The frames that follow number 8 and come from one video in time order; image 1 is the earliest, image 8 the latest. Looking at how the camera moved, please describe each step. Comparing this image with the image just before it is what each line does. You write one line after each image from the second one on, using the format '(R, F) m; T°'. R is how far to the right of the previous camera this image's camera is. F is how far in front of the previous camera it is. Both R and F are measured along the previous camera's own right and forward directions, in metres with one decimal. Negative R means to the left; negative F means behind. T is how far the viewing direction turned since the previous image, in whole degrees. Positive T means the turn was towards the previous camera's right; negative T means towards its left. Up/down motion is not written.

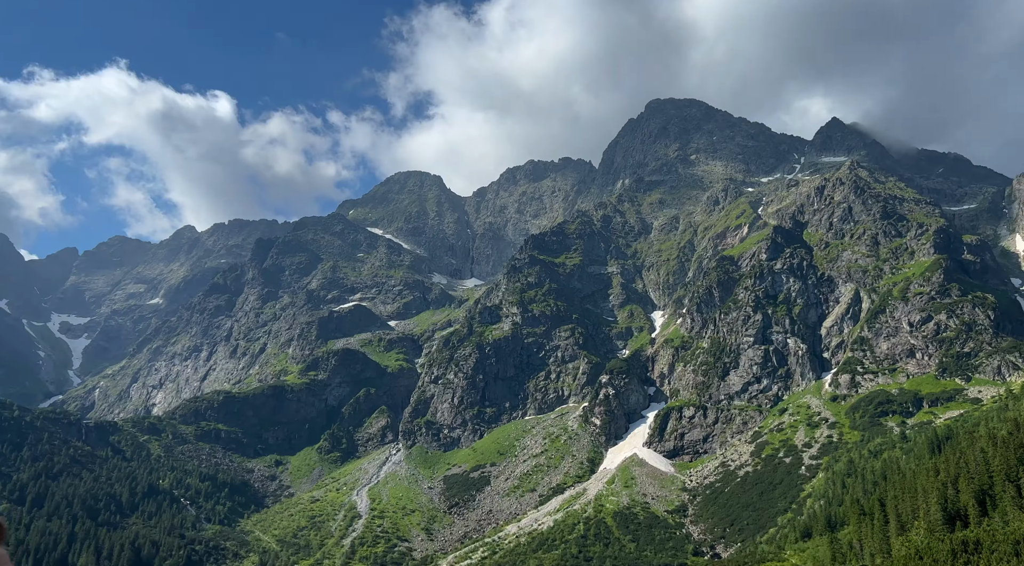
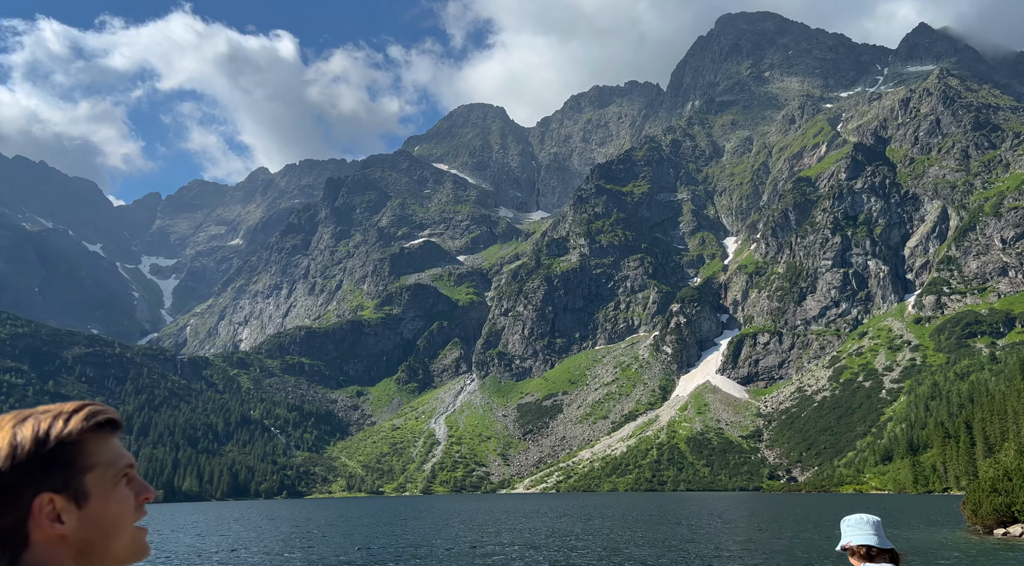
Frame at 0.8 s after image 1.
(-2.3, -0.2) m; -5°
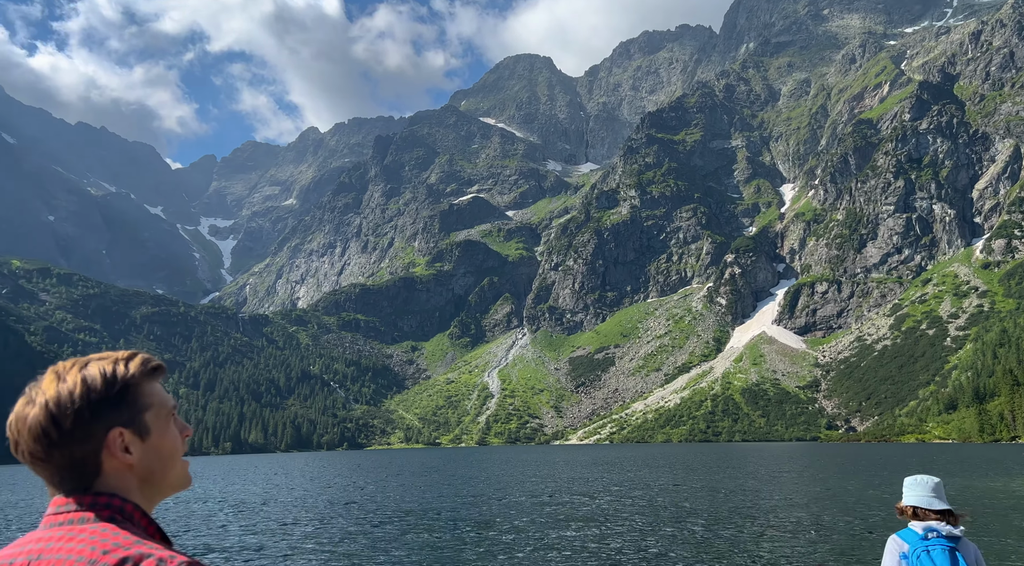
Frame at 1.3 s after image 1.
(-1.4, +1.9) m; -4°
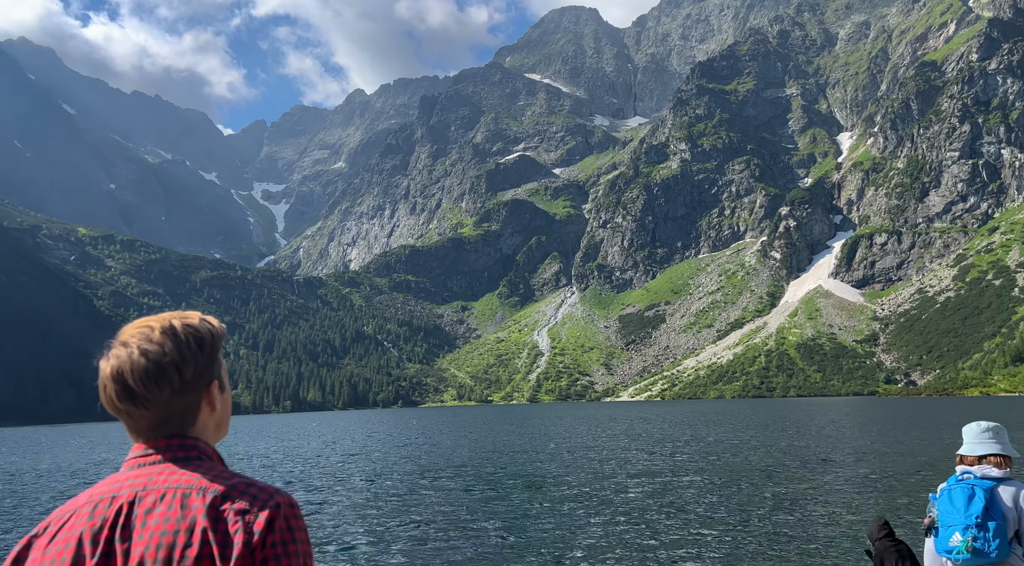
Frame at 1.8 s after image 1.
(-1.5, +3.0) m; -3°
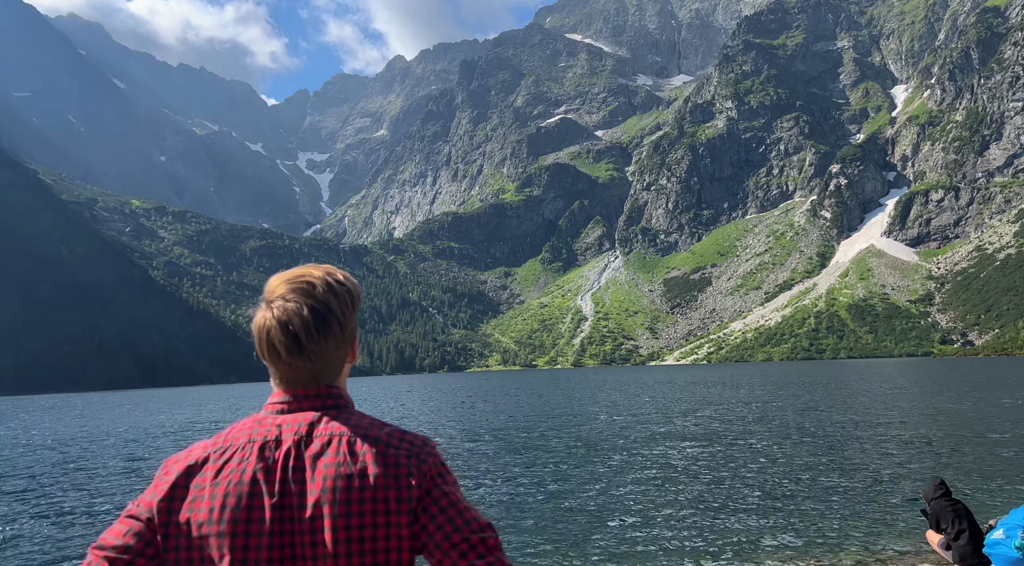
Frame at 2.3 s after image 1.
(-1.2, +4.0) m; -3°
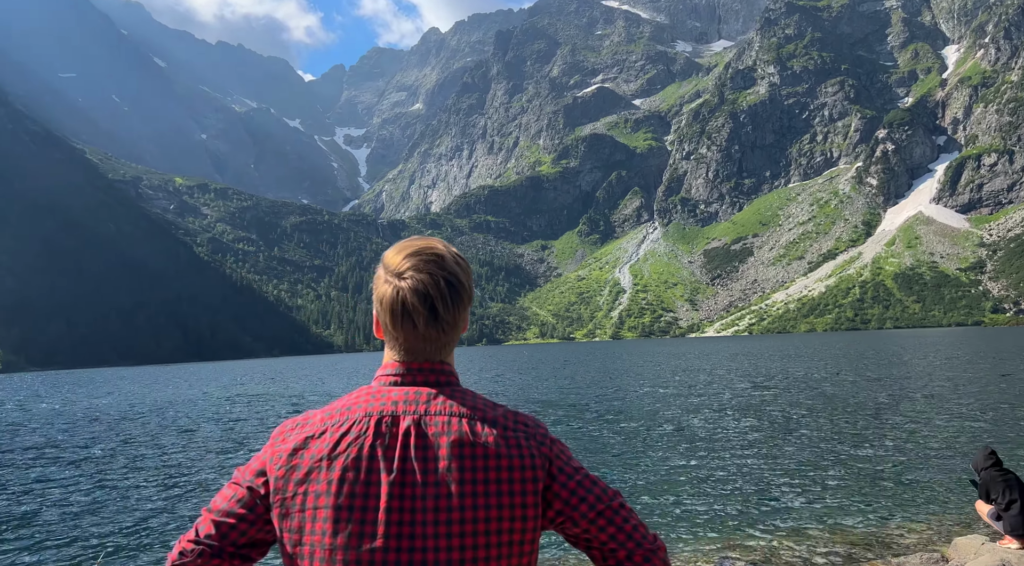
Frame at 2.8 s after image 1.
(-0.9, +4.5) m; -3°
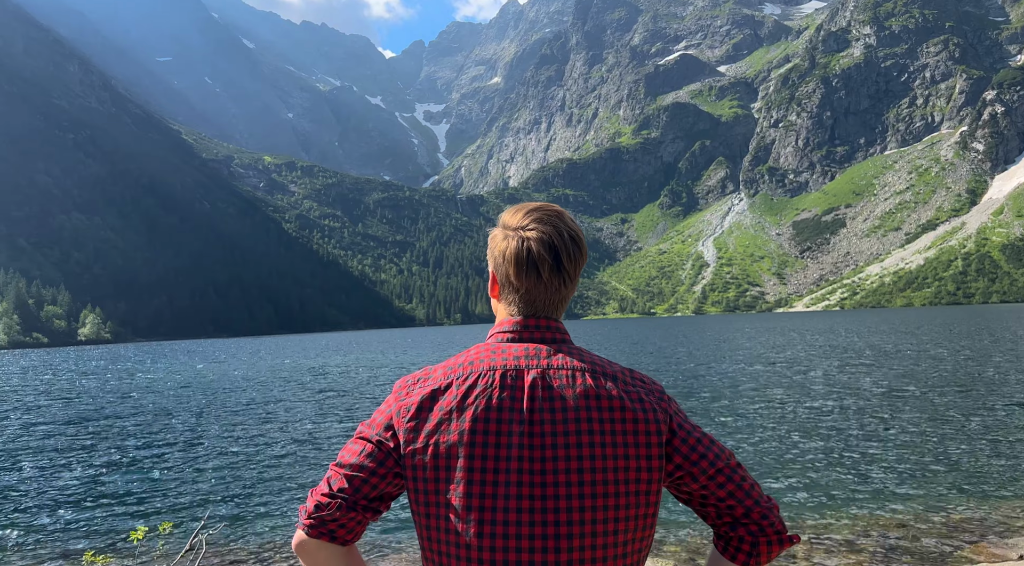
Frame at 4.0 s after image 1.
(-2.1, +10.5) m; -5°
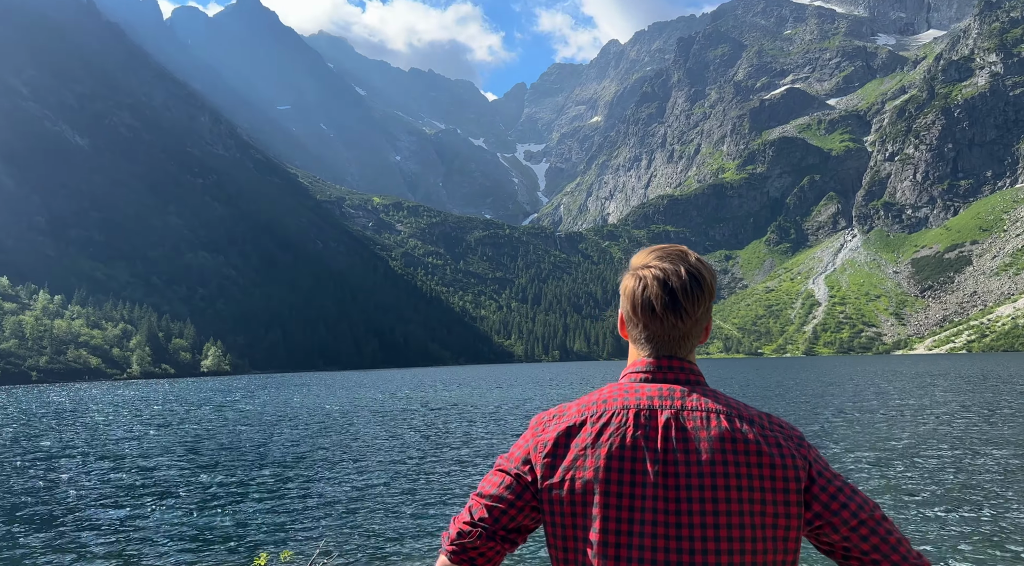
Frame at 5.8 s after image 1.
(-3.3, +6.4) m; -7°
